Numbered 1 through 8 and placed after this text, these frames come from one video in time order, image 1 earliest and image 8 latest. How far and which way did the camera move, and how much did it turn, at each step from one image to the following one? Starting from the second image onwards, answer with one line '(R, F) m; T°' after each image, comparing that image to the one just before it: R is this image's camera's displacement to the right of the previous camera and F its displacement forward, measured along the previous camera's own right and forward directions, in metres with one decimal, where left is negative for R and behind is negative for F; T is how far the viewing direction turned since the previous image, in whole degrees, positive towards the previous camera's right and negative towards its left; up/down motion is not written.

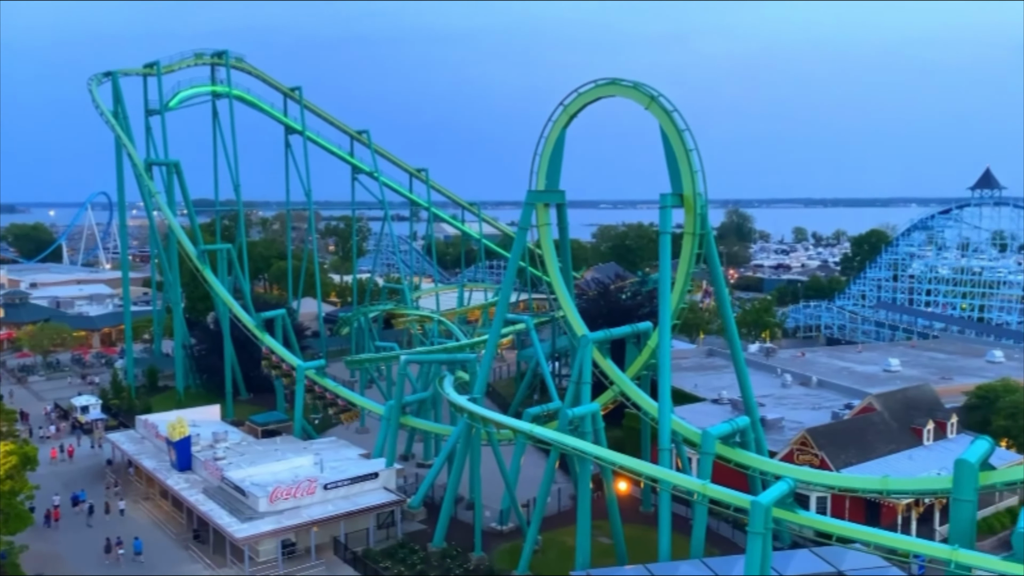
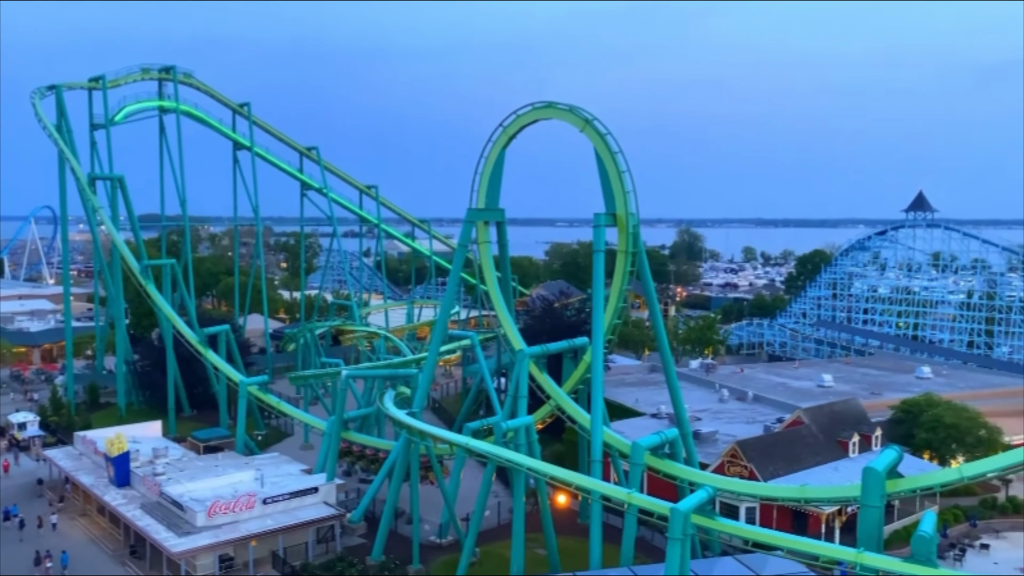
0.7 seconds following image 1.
(+0.3, -0.3) m; +3°
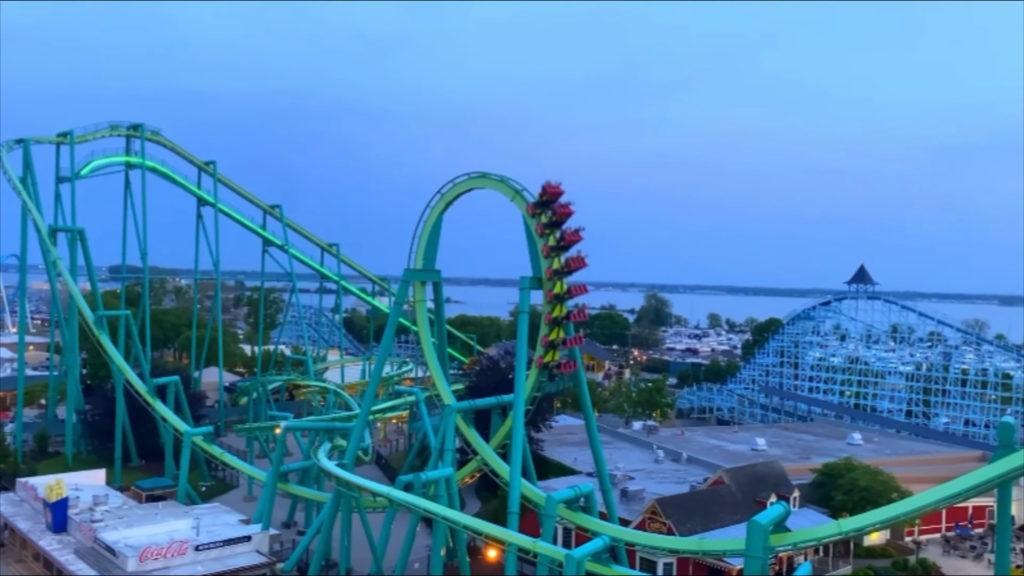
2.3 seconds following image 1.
(+0.8, -0.9) m; +2°
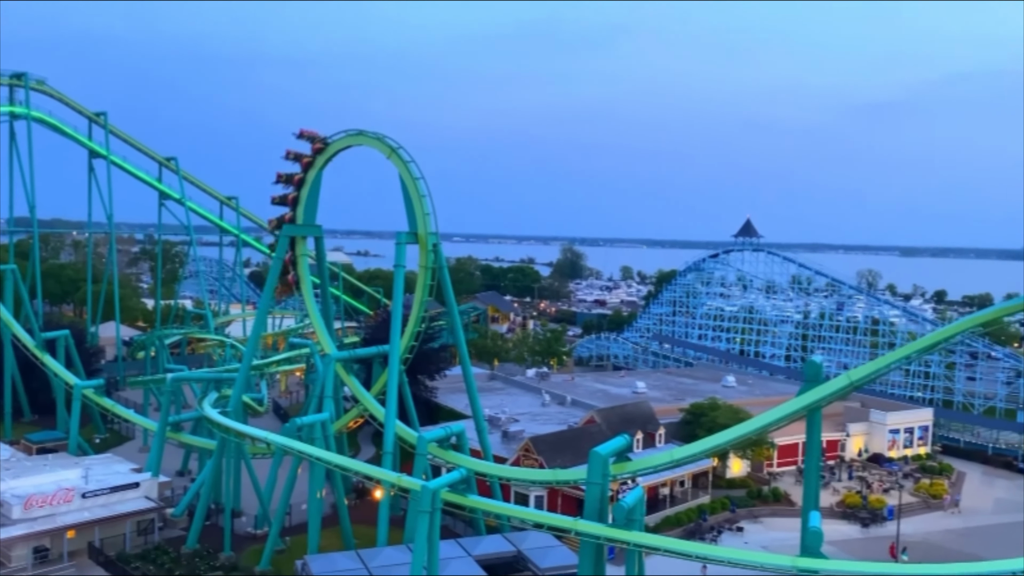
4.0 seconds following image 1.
(+0.8, -0.9) m; +5°
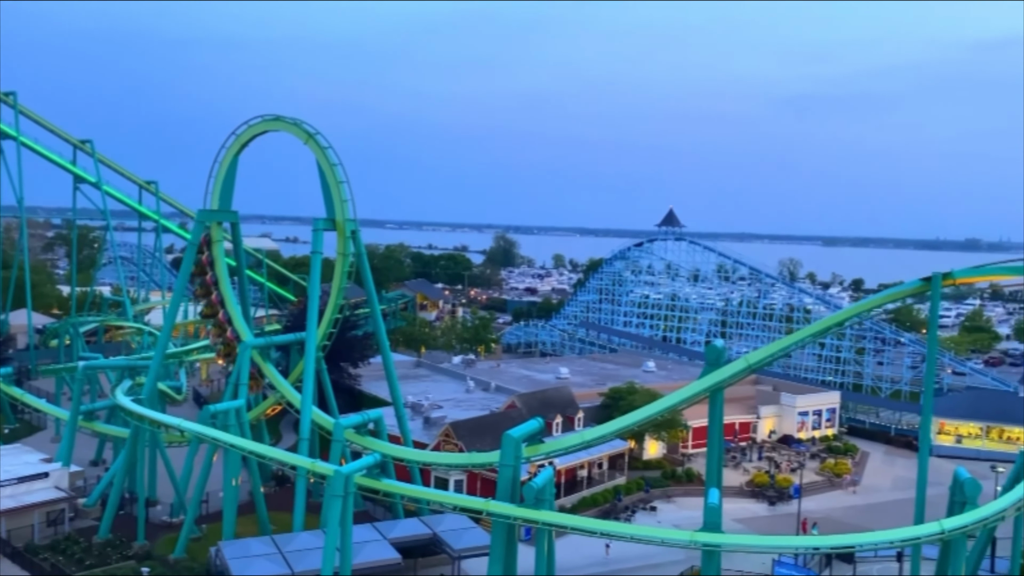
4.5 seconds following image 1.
(+0.3, -0.2) m; +4°
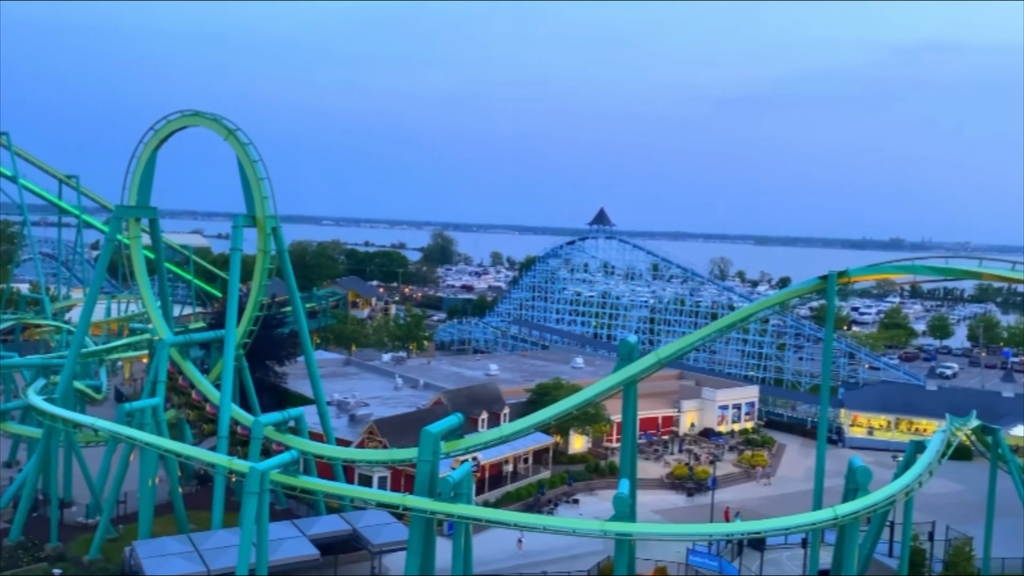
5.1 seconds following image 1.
(+0.3, -0.2) m; +4°
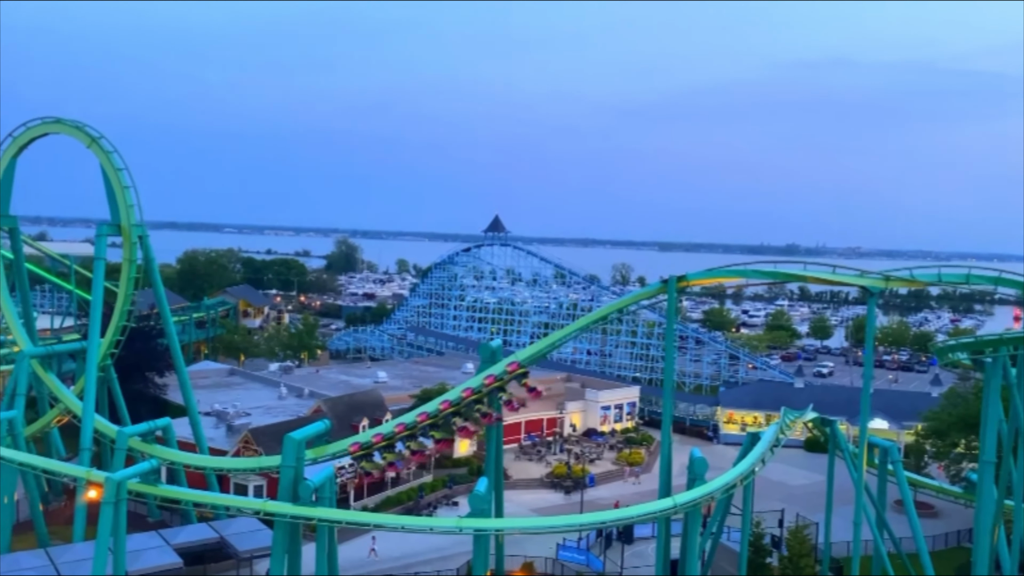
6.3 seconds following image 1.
(+0.7, -0.4) m; +6°
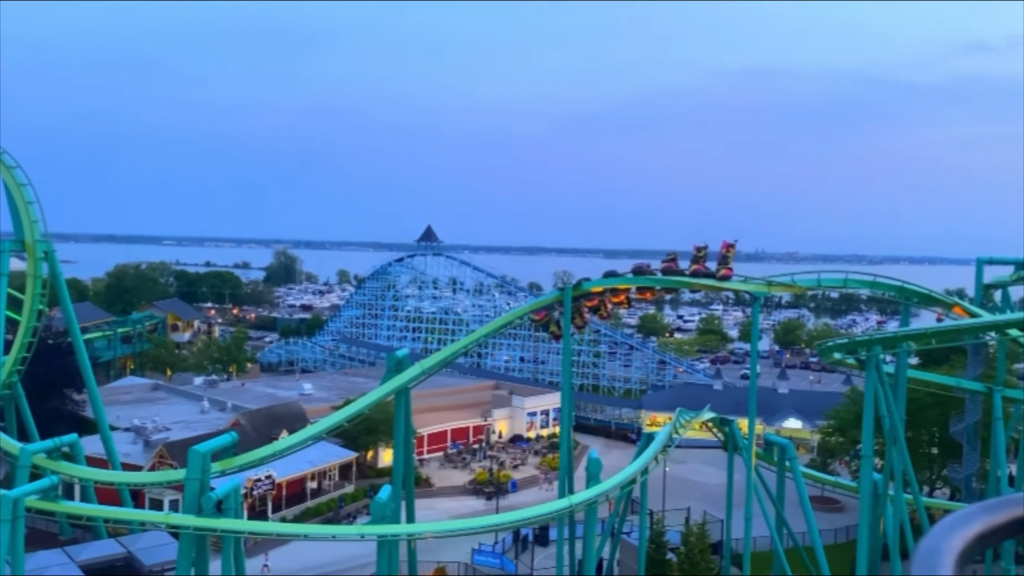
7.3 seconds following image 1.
(+0.7, -0.4) m; +4°
